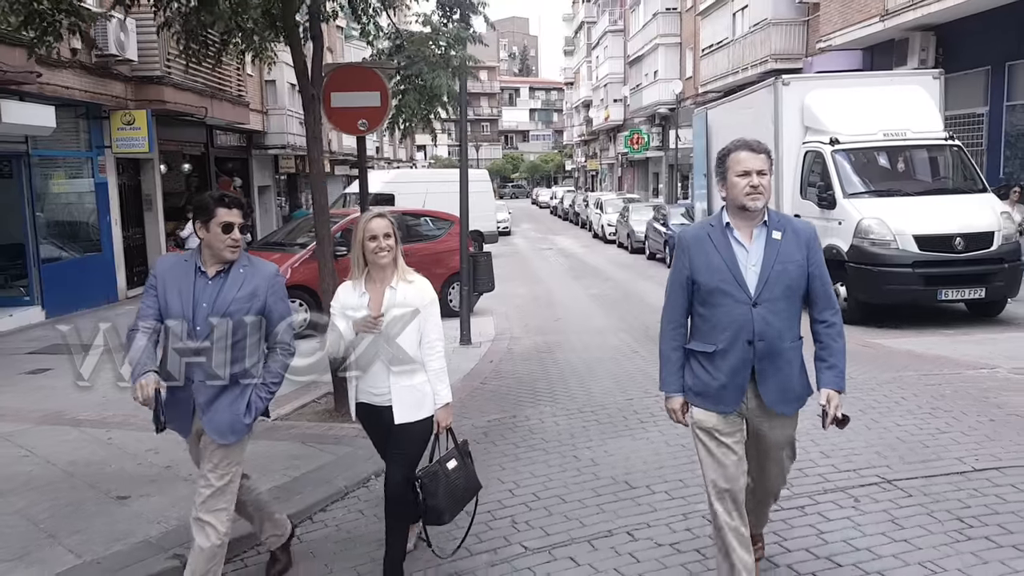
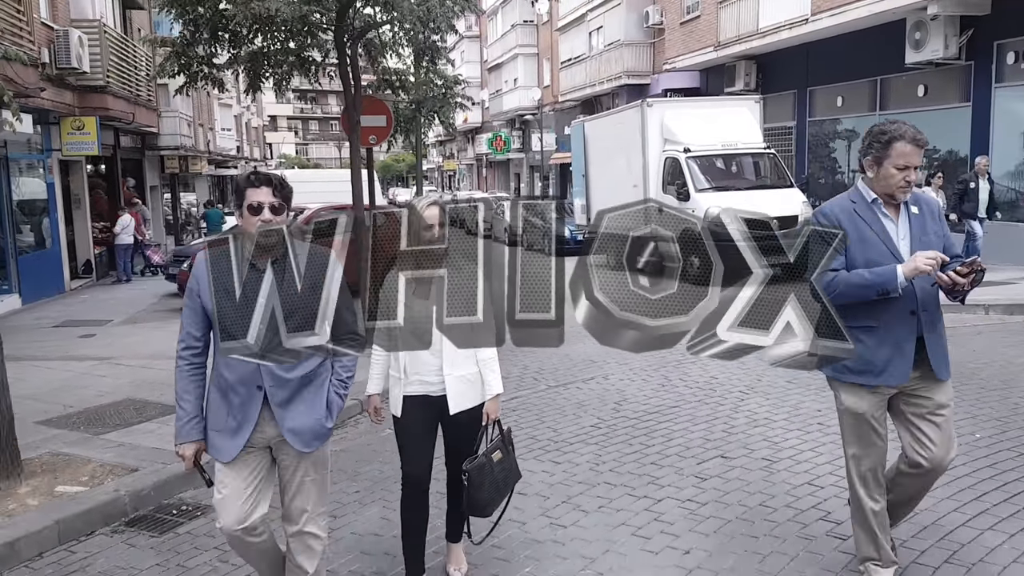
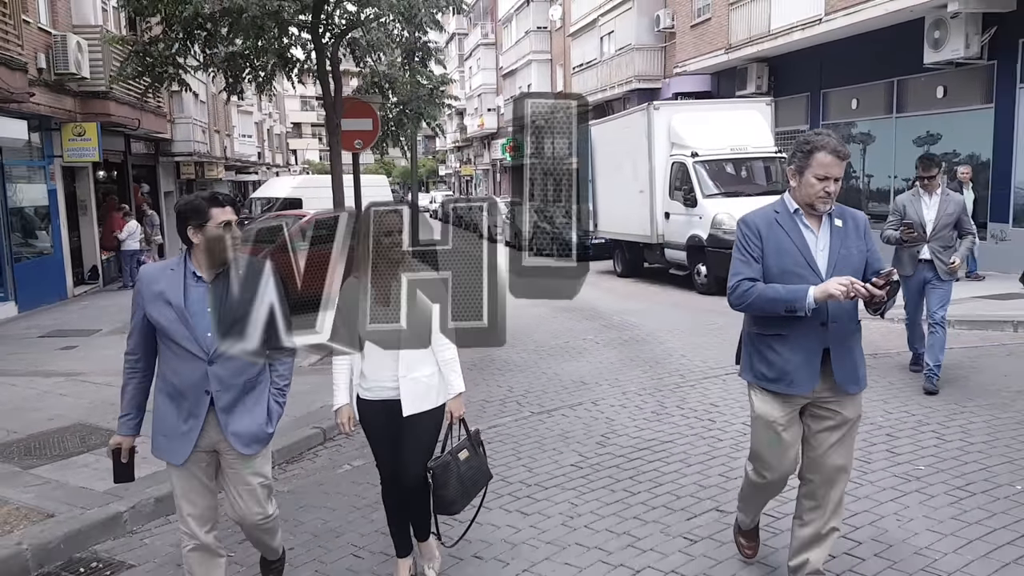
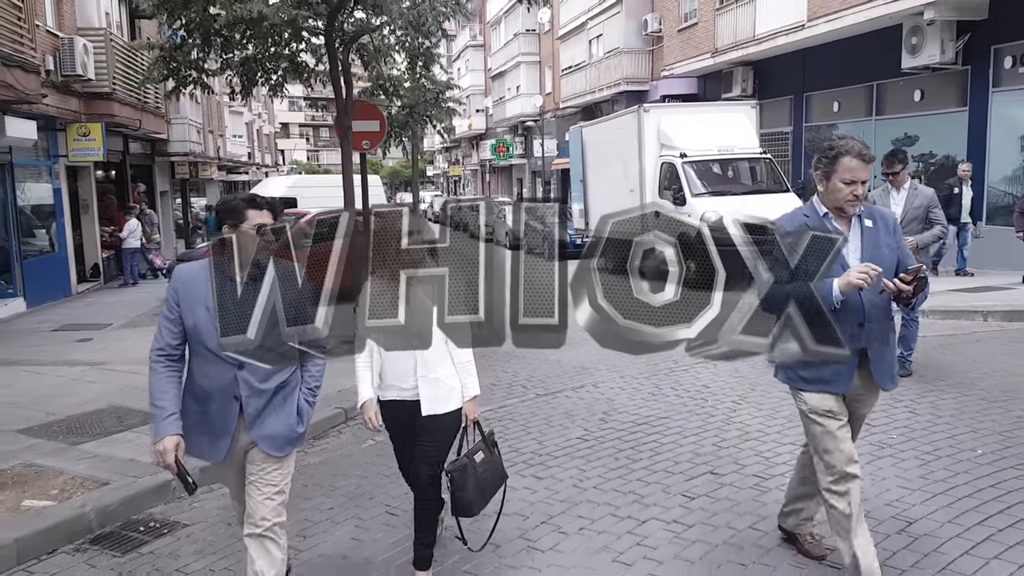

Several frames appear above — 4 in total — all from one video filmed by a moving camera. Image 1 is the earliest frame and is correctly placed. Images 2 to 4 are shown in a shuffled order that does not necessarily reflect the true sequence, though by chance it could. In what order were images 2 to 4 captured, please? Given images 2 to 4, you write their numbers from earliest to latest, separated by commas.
3, 4, 2
